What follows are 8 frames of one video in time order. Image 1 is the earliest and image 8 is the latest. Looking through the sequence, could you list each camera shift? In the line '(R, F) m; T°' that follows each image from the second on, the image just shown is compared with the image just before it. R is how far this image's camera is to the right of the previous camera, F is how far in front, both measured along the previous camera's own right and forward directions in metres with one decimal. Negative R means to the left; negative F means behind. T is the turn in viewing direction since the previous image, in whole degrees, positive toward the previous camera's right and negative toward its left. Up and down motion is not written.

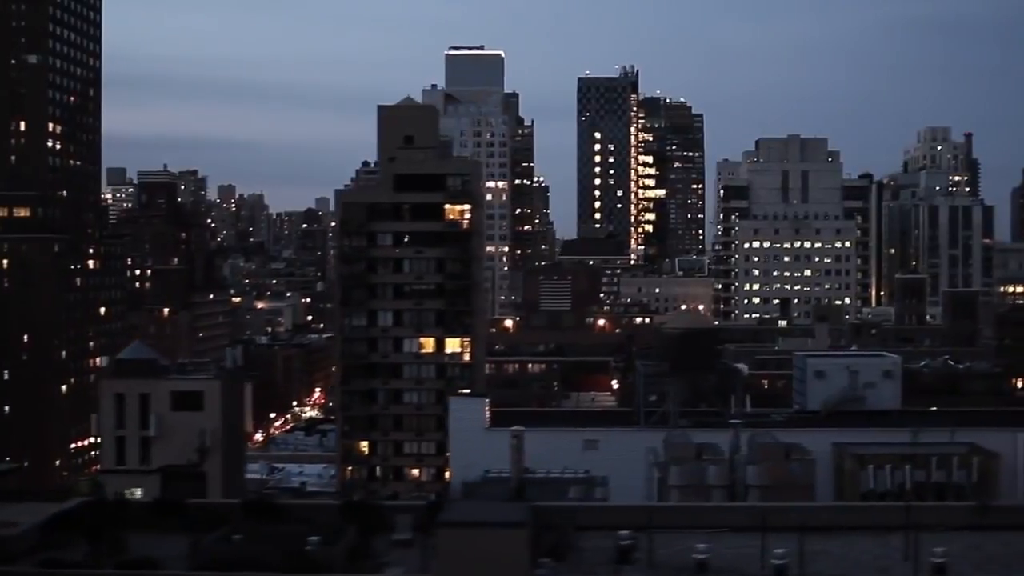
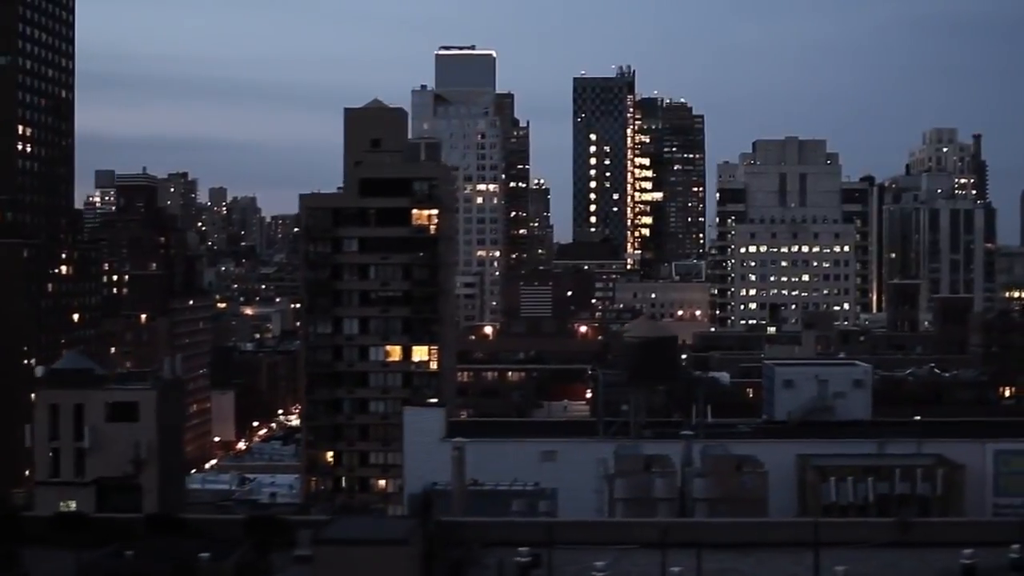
(+0.8, +0.3) m; -2°
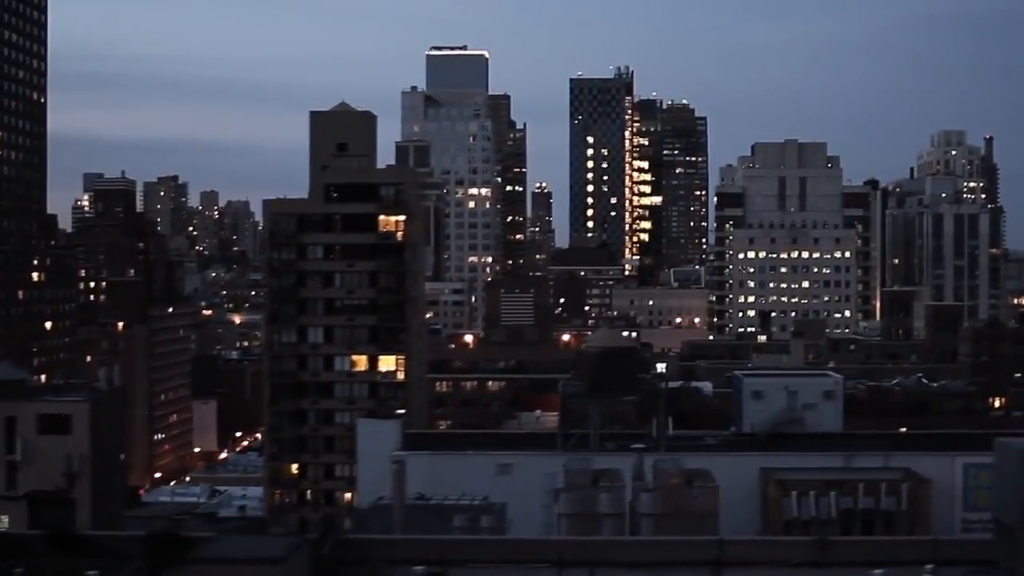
(+0.8, +0.4) m; -2°
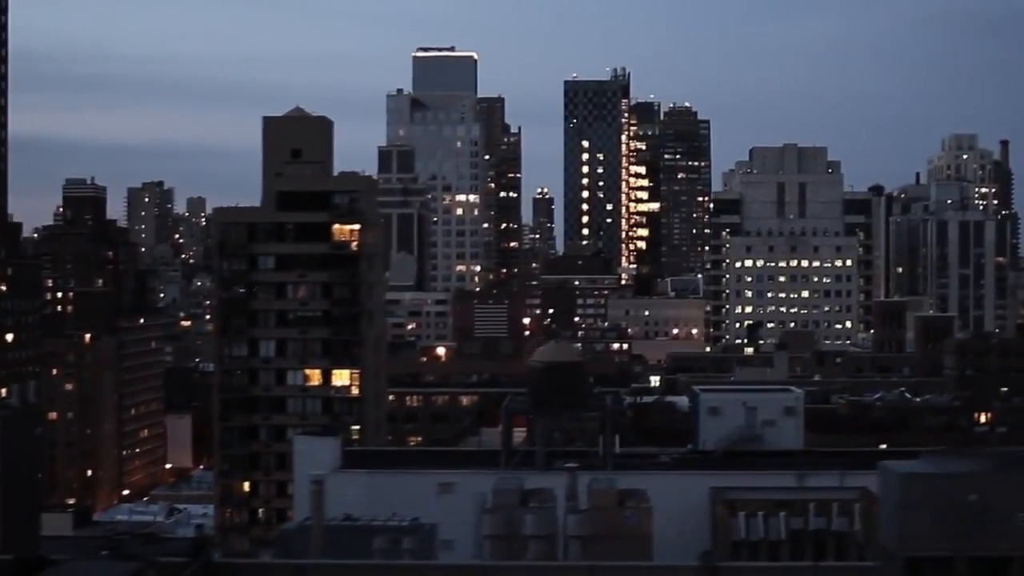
(+1.0, +0.6) m; -2°
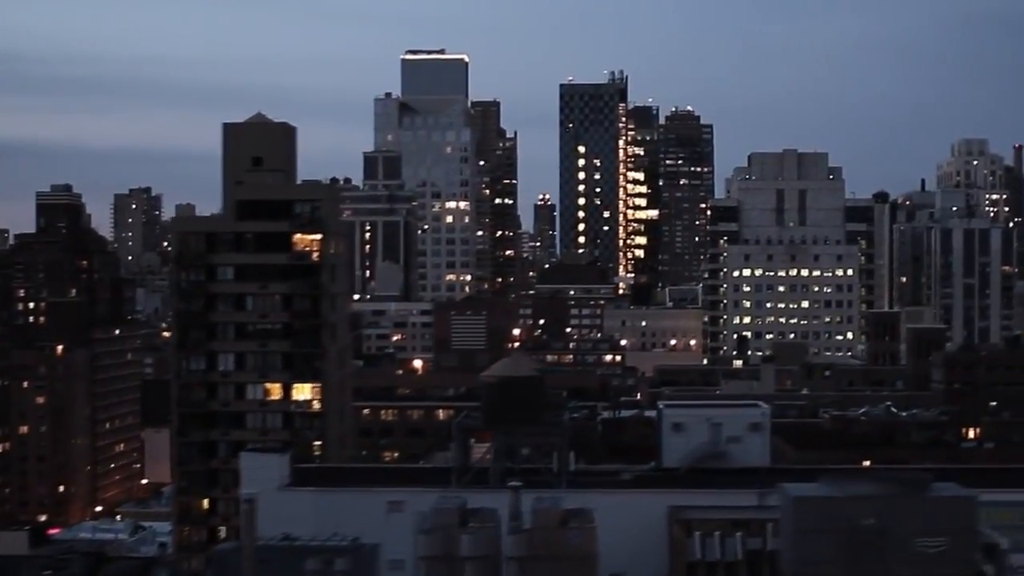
(+0.8, +0.5) m; -2°
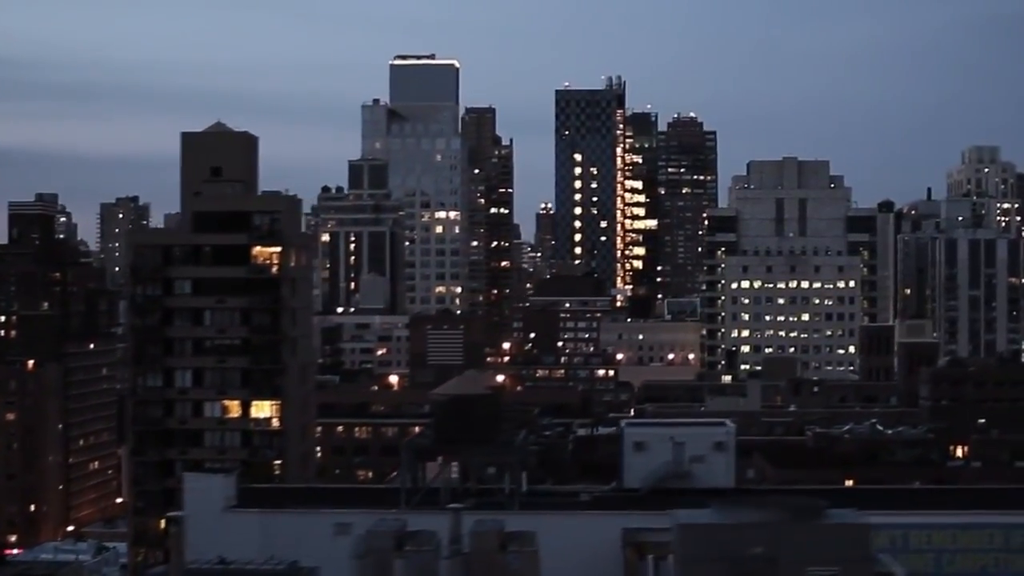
(+0.7, +0.5) m; -2°
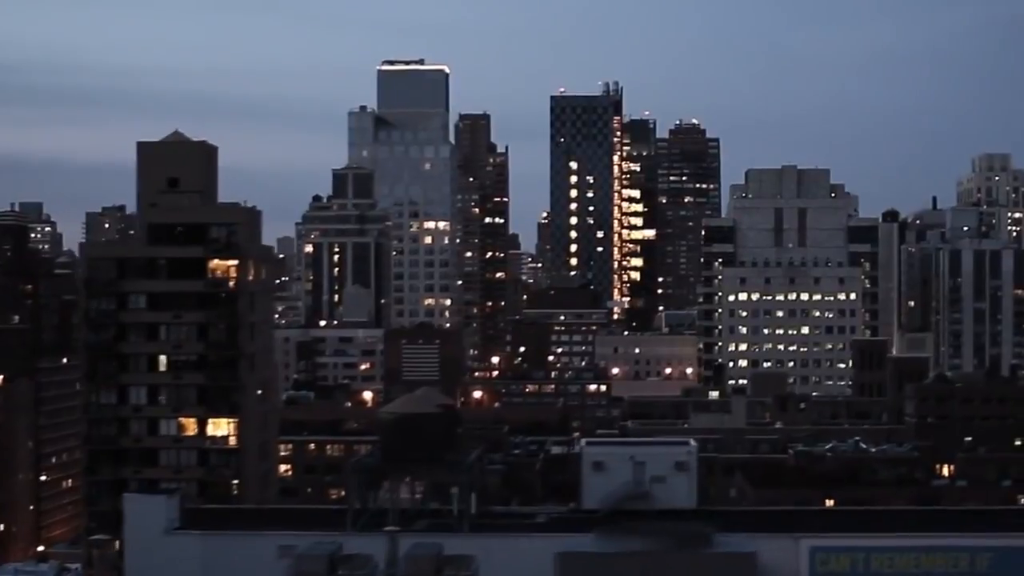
(+0.7, +0.5) m; -2°
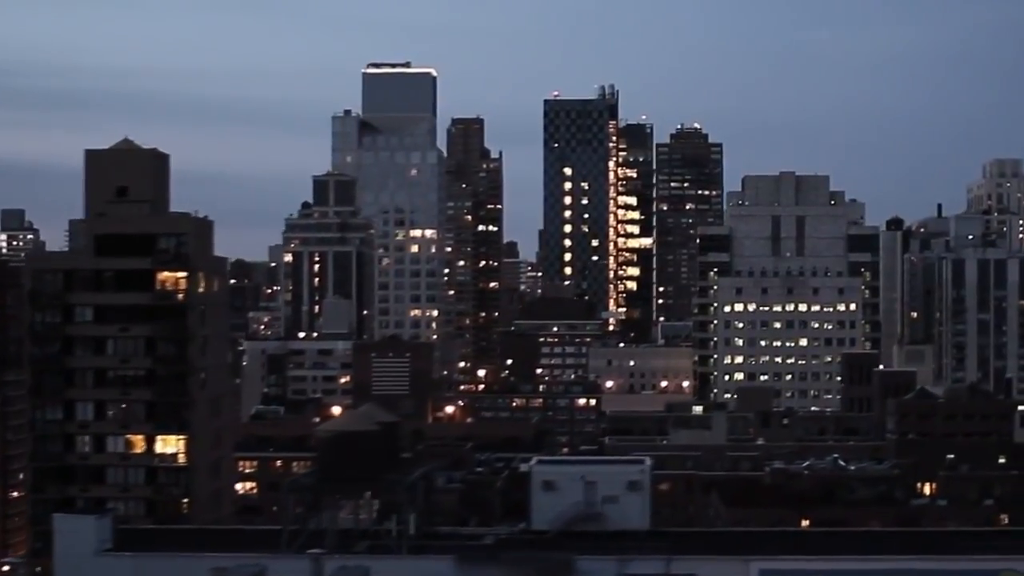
(+0.7, +0.6) m; -2°
